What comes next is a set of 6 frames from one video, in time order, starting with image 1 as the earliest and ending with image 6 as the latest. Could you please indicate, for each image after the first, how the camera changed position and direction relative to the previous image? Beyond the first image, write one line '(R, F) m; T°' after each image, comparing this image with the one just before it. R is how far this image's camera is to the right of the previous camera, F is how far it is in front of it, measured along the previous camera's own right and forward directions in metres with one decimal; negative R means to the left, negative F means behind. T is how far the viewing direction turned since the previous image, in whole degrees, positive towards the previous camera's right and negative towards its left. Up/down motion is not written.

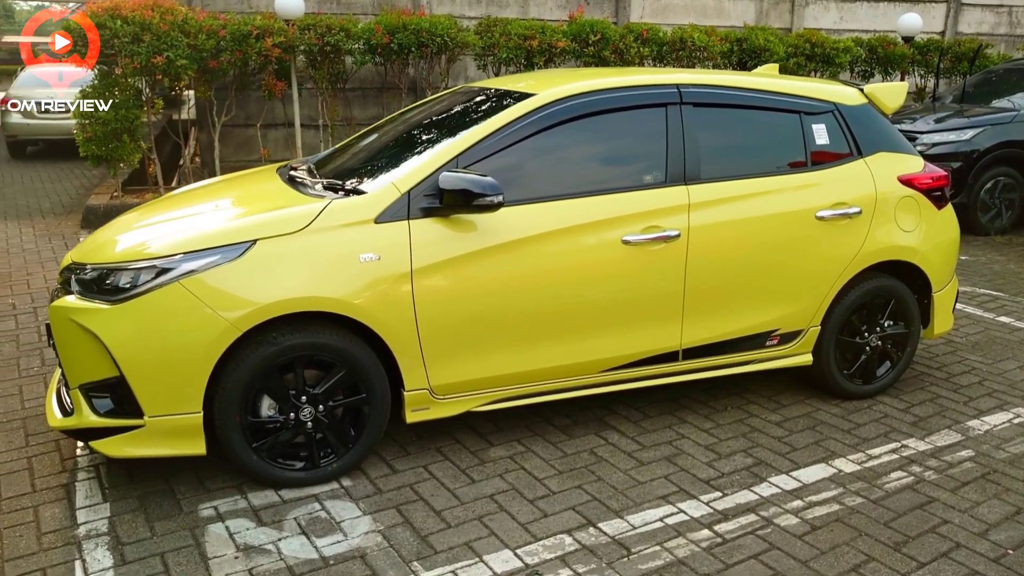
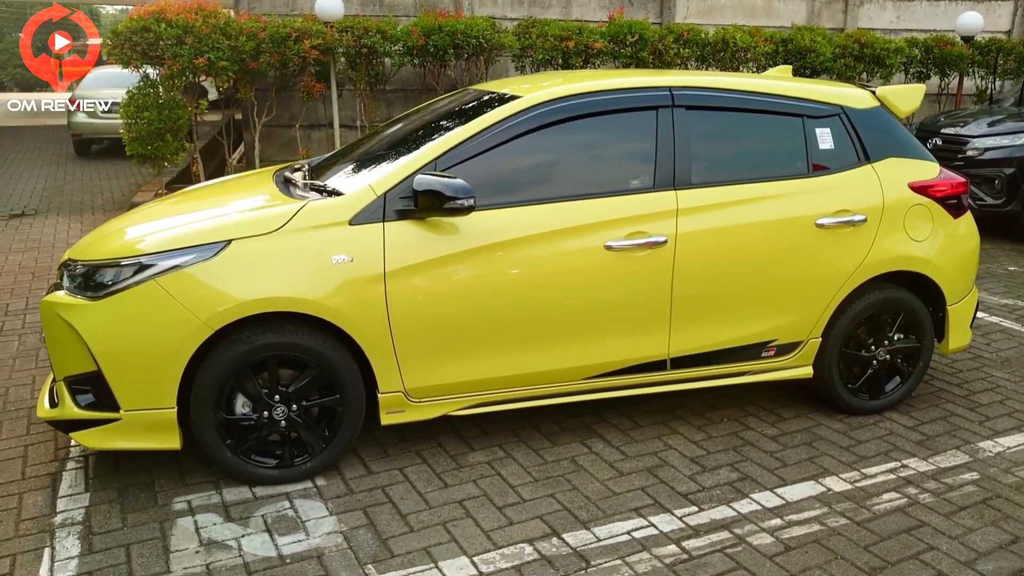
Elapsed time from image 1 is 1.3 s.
(+0.4, +0.1) m; -5°
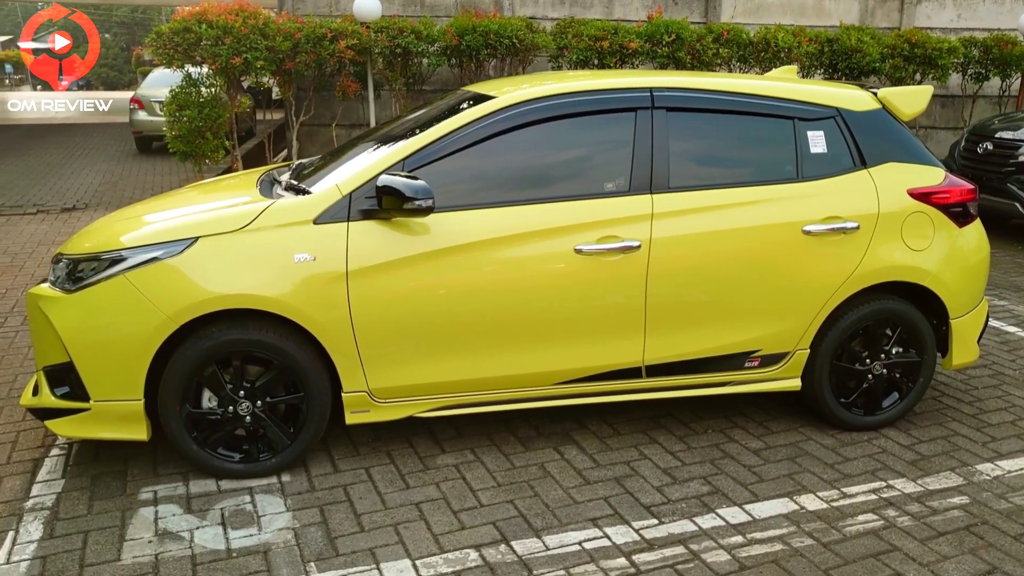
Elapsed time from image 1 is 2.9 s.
(+0.5, +0.1) m; -5°
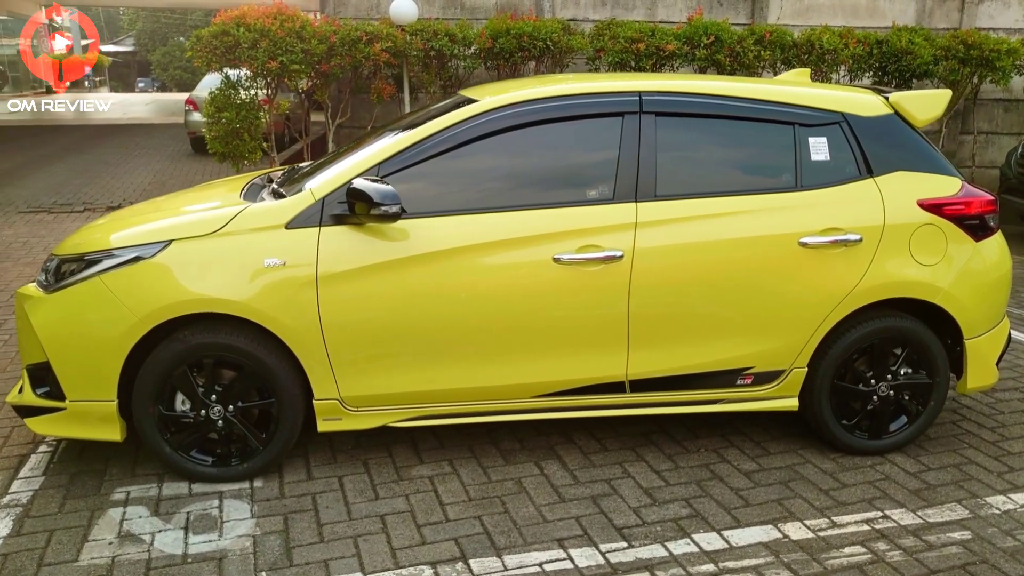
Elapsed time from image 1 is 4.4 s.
(+0.4, +0.1) m; -5°
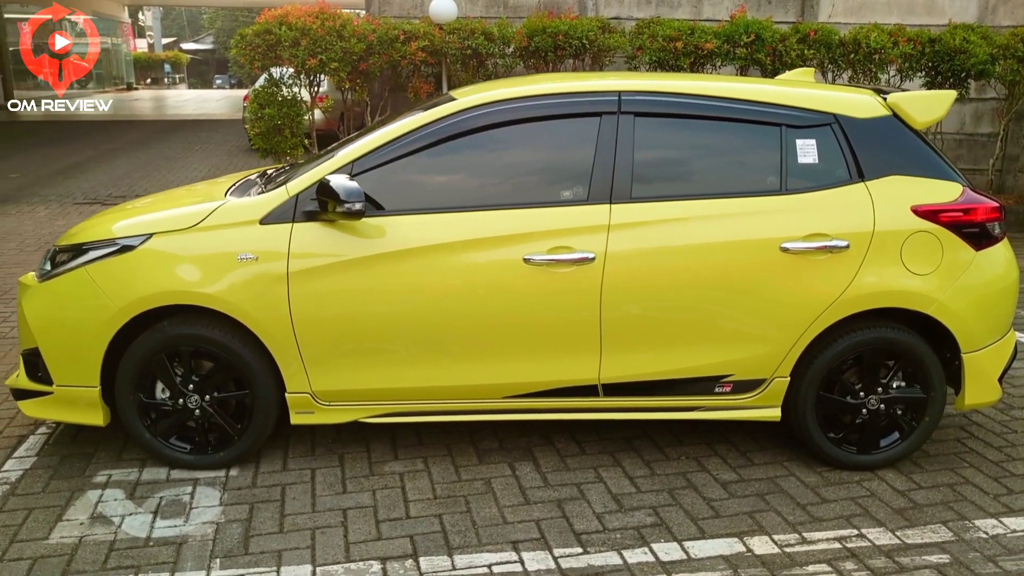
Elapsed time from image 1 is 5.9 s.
(+0.4, 0.0) m; -5°
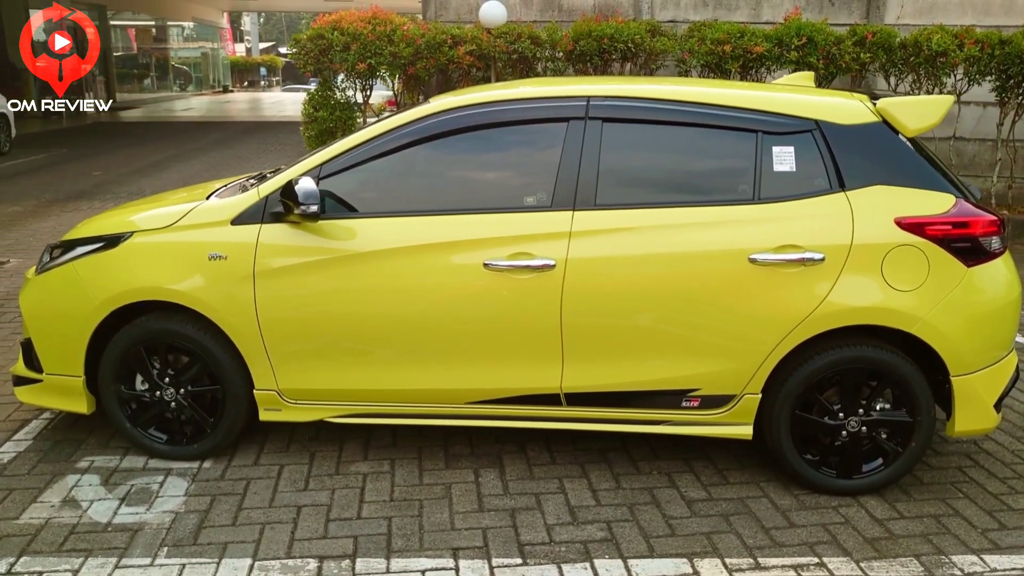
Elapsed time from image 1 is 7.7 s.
(+0.6, +0.1) m; -6°
